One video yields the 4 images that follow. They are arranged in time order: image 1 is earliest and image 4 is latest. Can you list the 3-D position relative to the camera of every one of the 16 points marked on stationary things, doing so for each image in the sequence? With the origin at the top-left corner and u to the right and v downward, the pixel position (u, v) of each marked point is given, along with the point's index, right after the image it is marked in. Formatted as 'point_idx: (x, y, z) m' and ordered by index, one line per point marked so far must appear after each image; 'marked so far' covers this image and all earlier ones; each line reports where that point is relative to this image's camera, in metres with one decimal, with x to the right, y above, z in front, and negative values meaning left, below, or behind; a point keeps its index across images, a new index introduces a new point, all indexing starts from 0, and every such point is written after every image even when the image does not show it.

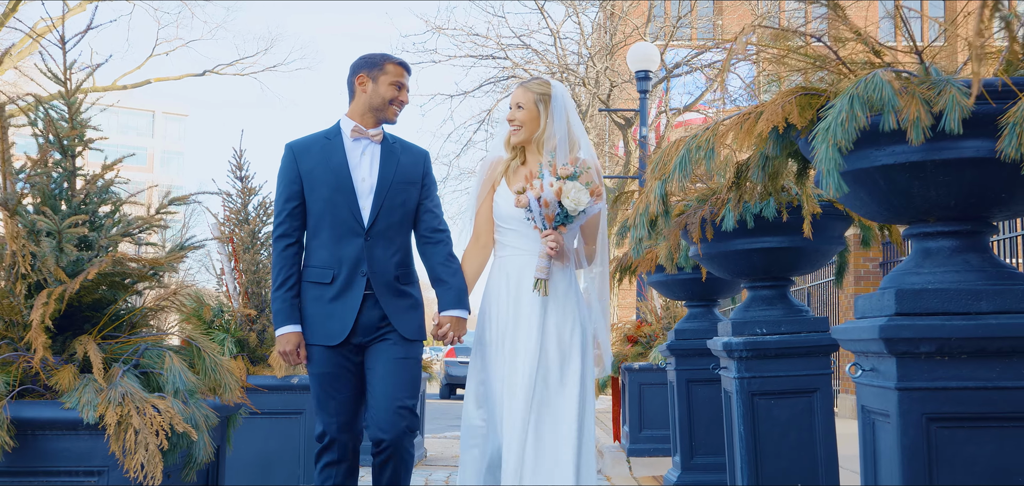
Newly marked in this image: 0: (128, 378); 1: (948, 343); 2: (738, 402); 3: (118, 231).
0: (-1.2, -0.4, +2.6) m
1: (+1.1, -0.3, +2.2) m
2: (+1.0, -0.7, +3.8) m
3: (-1.4, 0.0, +2.8) m
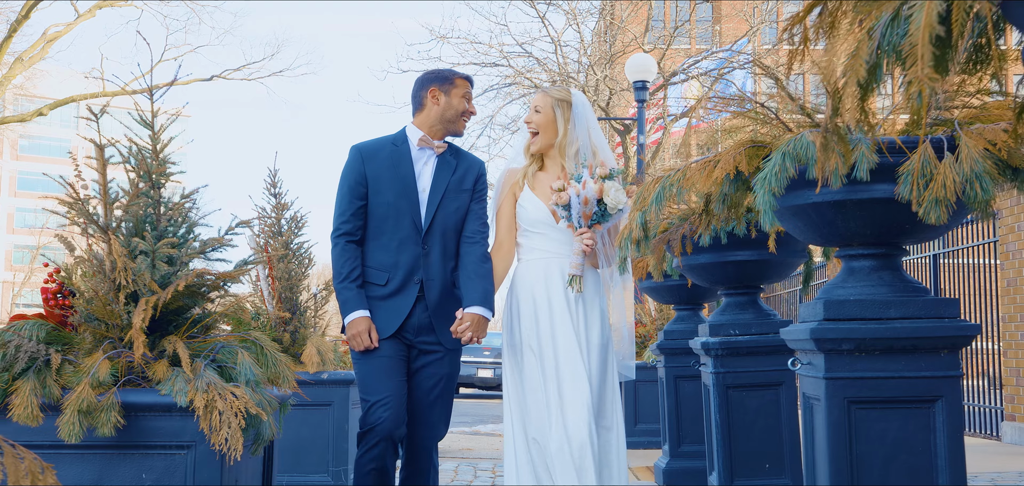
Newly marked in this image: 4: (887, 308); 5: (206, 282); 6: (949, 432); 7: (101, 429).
0: (-1.2, -0.5, +3.2) m
1: (+1.2, -0.3, +2.8) m
2: (+1.1, -0.8, +4.4) m
3: (-1.3, 0.0, +3.4) m
4: (+1.3, -0.2, +2.8) m
5: (-1.3, -0.2, +3.4) m
6: (+1.4, -0.6, +2.7) m
7: (-1.5, -0.7, +3.0) m
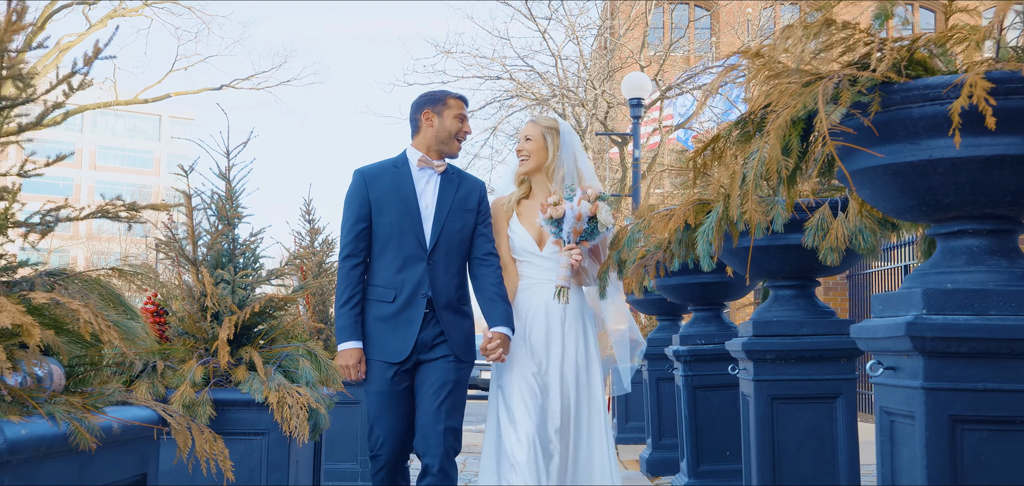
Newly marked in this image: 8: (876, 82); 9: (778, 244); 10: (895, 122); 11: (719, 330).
0: (-1.2, -0.6, +4.1) m
1: (+1.2, -0.5, +3.6) m
2: (+1.1, -1.0, +5.3) m
3: (-1.3, -0.2, +4.3) m
4: (+1.3, -0.4, +3.7) m
5: (-1.2, -0.3, +4.3) m
6: (+1.5, -0.8, +3.6) m
7: (-1.5, -0.8, +3.9) m
8: (+0.9, +0.4, +2.1) m
9: (+1.1, 0.0, +3.6) m
10: (+1.0, +0.3, +2.1) m
11: (+1.3, -0.6, +5.4) m
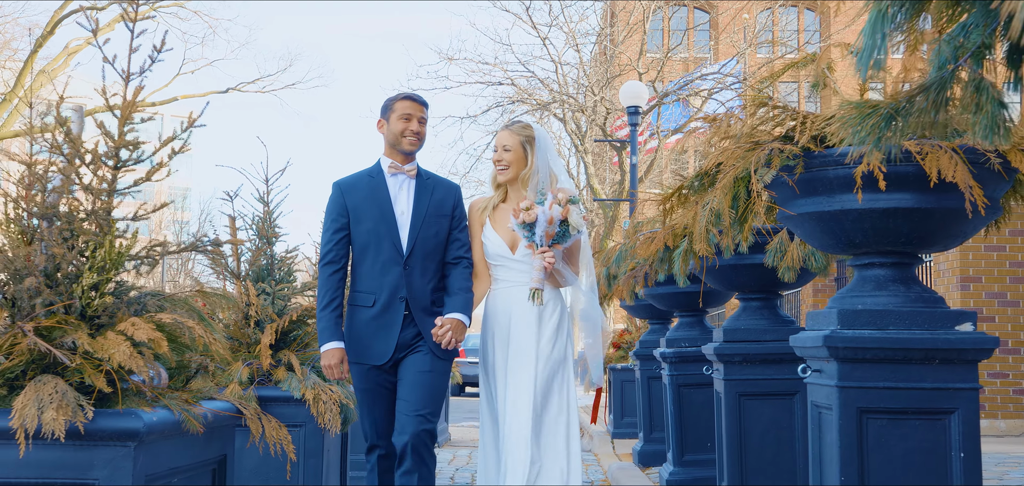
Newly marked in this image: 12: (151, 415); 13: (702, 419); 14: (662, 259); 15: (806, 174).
0: (-1.1, -0.7, +4.7) m
1: (+1.2, -0.6, +4.3) m
2: (+1.1, -1.1, +5.9) m
3: (-1.3, -0.3, +4.9) m
4: (+1.3, -0.5, +4.3) m
5: (-1.2, -0.4, +4.9) m
6: (+1.5, -0.9, +4.2) m
7: (-1.4, -0.9, +4.5) m
8: (+0.9, +0.3, +2.7) m
9: (+1.2, -0.1, +4.2) m
10: (+1.0, +0.2, +2.7) m
11: (+1.4, -0.7, +6.0) m
12: (-1.1, -0.5, +2.6) m
13: (+1.3, -1.2, +5.9) m
14: (+0.9, -0.1, +4.7) m
15: (+1.0, +0.2, +2.7) m
